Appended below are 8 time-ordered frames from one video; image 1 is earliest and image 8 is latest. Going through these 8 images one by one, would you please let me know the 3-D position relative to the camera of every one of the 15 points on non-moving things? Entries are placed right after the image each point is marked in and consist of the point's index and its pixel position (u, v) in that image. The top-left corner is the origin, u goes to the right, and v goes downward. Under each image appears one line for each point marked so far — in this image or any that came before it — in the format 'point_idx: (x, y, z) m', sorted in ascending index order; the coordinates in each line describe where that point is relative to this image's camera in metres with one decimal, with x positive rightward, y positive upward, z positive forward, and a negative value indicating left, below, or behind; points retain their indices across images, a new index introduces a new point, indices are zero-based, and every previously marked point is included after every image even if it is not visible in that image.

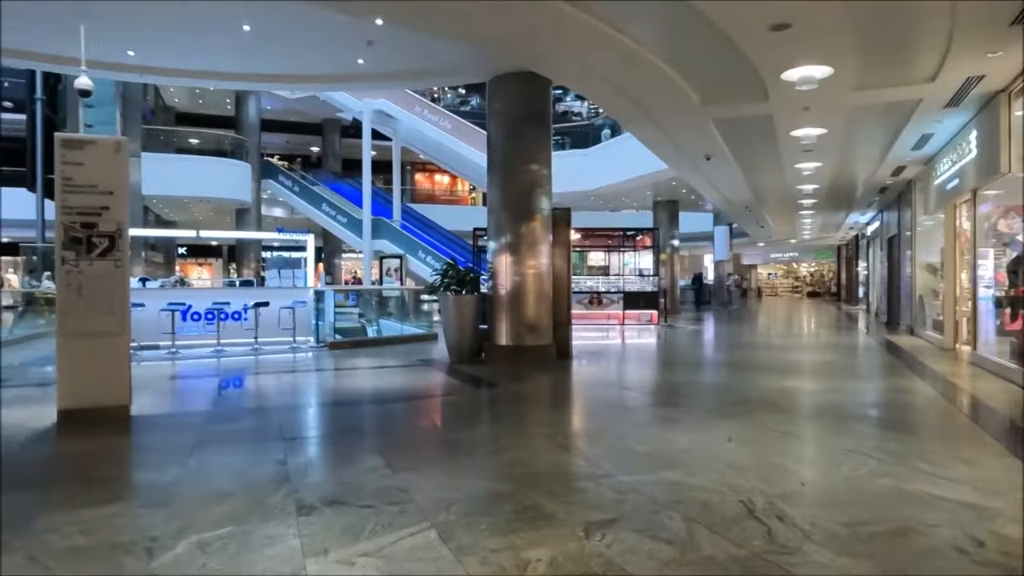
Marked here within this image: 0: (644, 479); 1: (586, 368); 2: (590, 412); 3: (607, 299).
0: (+0.7, -0.9, +3.3) m
1: (+0.9, -1.0, +8.0) m
2: (+0.6, -1.0, +5.3) m
3: (+2.3, -0.3, +16.1) m
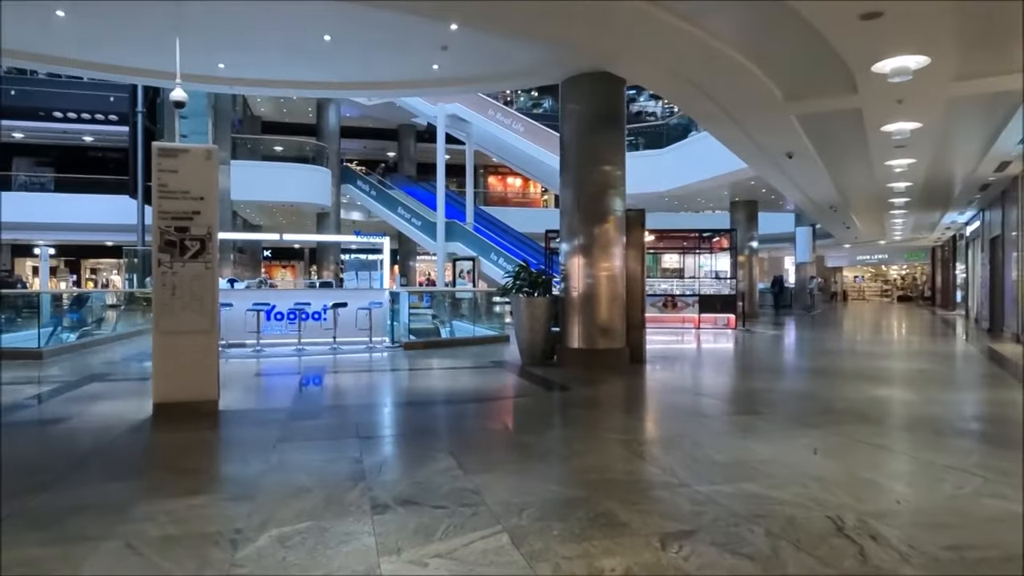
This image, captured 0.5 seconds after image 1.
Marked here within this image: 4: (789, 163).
0: (+1.0, -1.0, +3.2) m
1: (+1.8, -1.0, +7.8) m
2: (+1.2, -1.0, +5.2) m
3: (+4.0, -0.3, +15.8) m
4: (+4.5, +2.0, +10.7) m
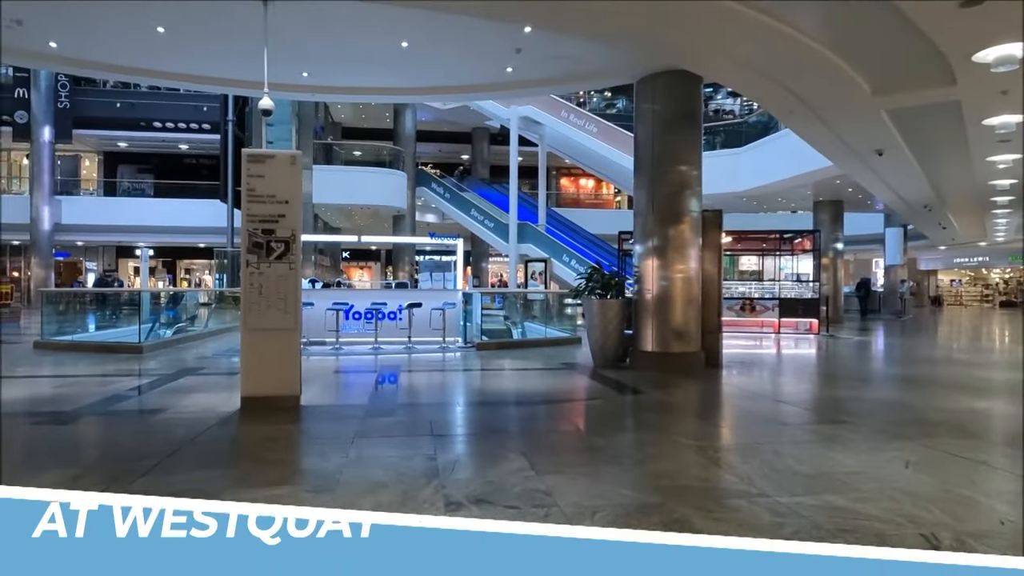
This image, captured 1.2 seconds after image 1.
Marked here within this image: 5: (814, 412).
0: (+1.3, -1.0, +3.0) m
1: (+2.6, -1.0, +7.6) m
2: (+1.8, -1.0, +5.0) m
3: (+5.7, -0.4, +15.2) m
4: (+5.6, +1.9, +10.2) m
5: (+2.6, -1.1, +5.7) m
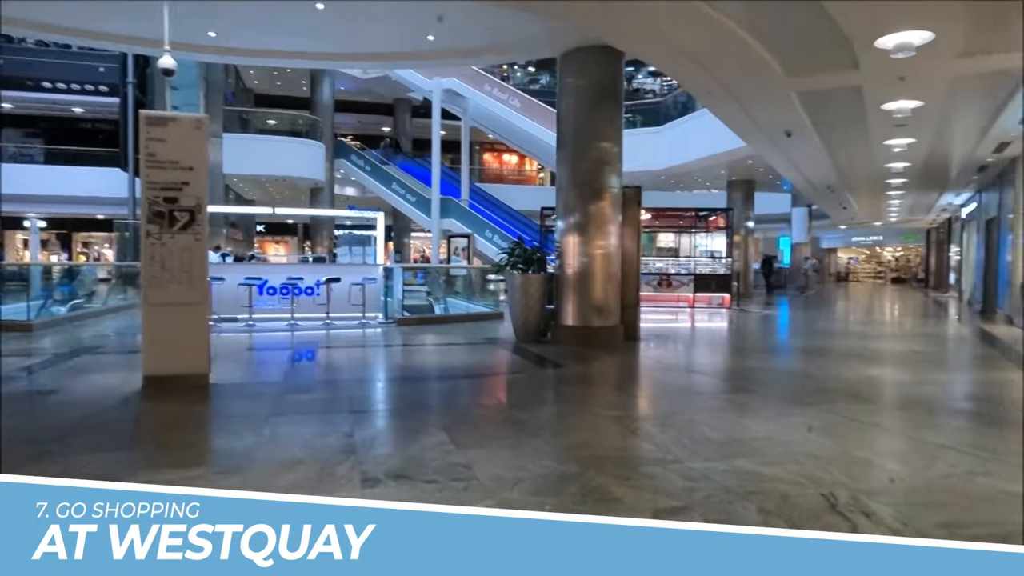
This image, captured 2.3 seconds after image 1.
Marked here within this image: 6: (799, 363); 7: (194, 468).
0: (+1.0, -0.8, +3.2) m
1: (+1.7, -0.7, +7.8) m
2: (+1.2, -0.8, +5.2) m
3: (+3.9, +0.2, +15.7) m
4: (+4.4, +2.3, +10.6) m
5: (+1.9, -0.8, +5.9) m
6: (+3.0, -0.8, +7.0) m
7: (-1.6, -0.9, +3.4) m
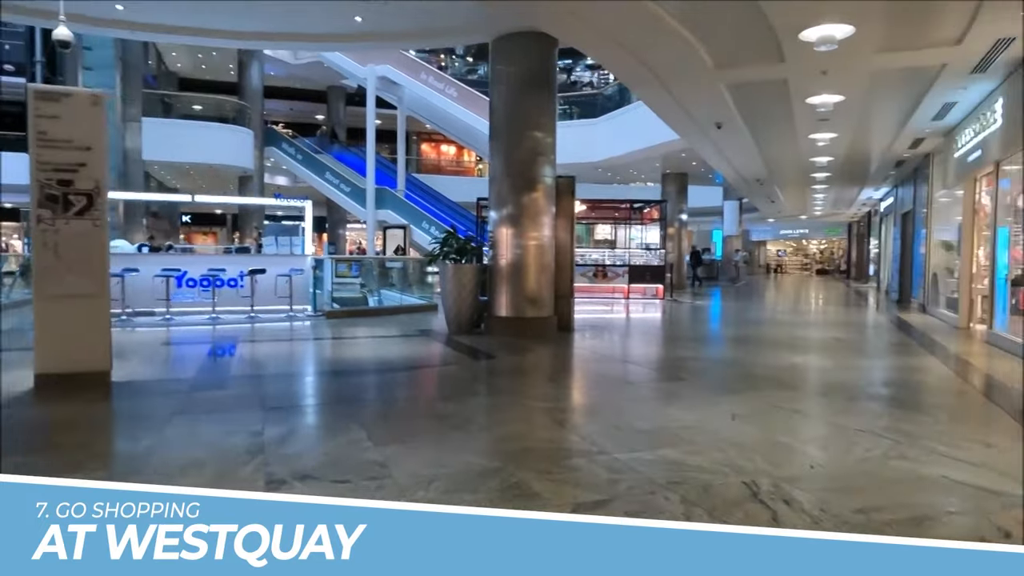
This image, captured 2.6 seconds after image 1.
0: (+0.6, -0.8, +3.1) m
1: (+0.9, -0.6, +7.8) m
2: (+0.6, -0.8, +5.1) m
3: (+2.4, +0.4, +15.9) m
4: (+3.3, +2.5, +10.8) m
5: (+1.3, -0.7, +5.9) m
6: (+2.3, -0.7, +7.1) m
7: (-2.0, -0.9, +3.1) m
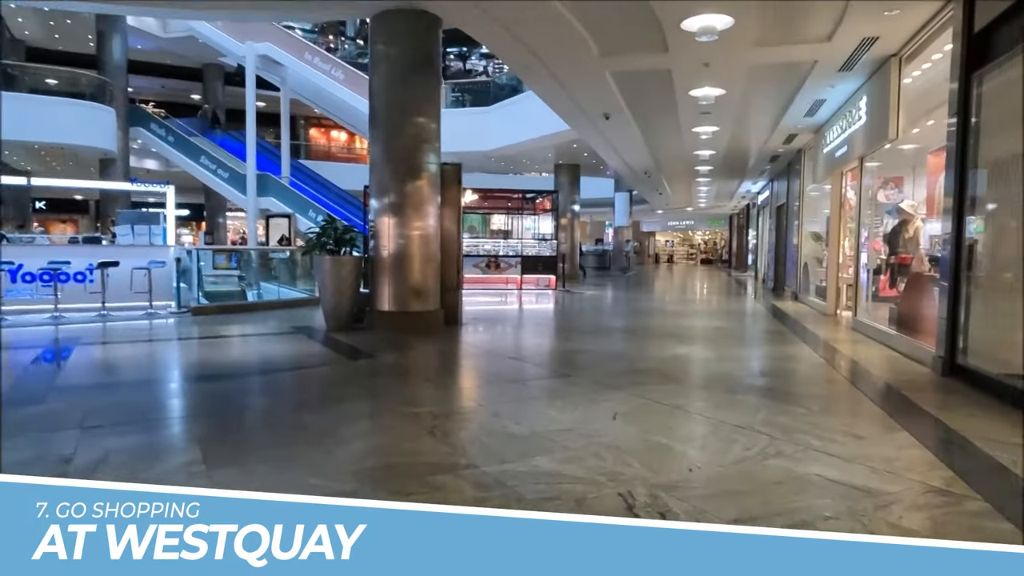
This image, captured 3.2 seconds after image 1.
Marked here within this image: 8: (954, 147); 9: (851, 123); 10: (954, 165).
0: (0.0, -0.8, +2.8) m
1: (-0.4, -0.5, +7.5) m
2: (-0.3, -0.7, +4.8) m
3: (-0.1, +0.6, +15.7) m
4: (+1.5, +2.6, +10.8) m
5: (+0.2, -0.7, +5.7) m
6: (+1.1, -0.6, +7.1) m
7: (-2.6, -0.9, +2.4) m
8: (+3.4, +1.1, +5.1) m
9: (+4.2, +2.0, +8.2) m
10: (+3.4, +0.9, +5.1) m
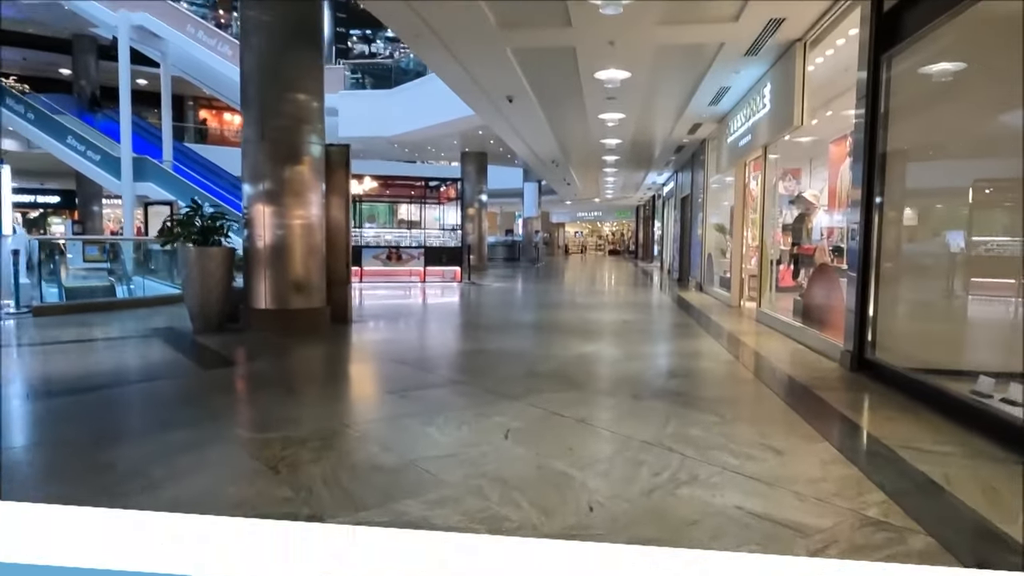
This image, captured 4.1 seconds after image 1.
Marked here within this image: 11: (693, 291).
0: (-0.5, -0.8, +2.2) m
1: (-1.5, -0.5, +6.8) m
2: (-1.0, -0.7, +4.2) m
3: (-2.3, +0.8, +15.0) m
4: (0.0, +2.8, +10.3) m
5: (-0.6, -0.6, +5.1) m
6: (+0.1, -0.5, +6.6) m
7: (-3.0, -0.9, +1.5) m
8: (+2.6, +1.1, +4.9) m
9: (+2.9, +2.1, +8.0) m
10: (+2.6, +1.0, +4.9) m
11: (+3.6, -0.1, +13.1) m
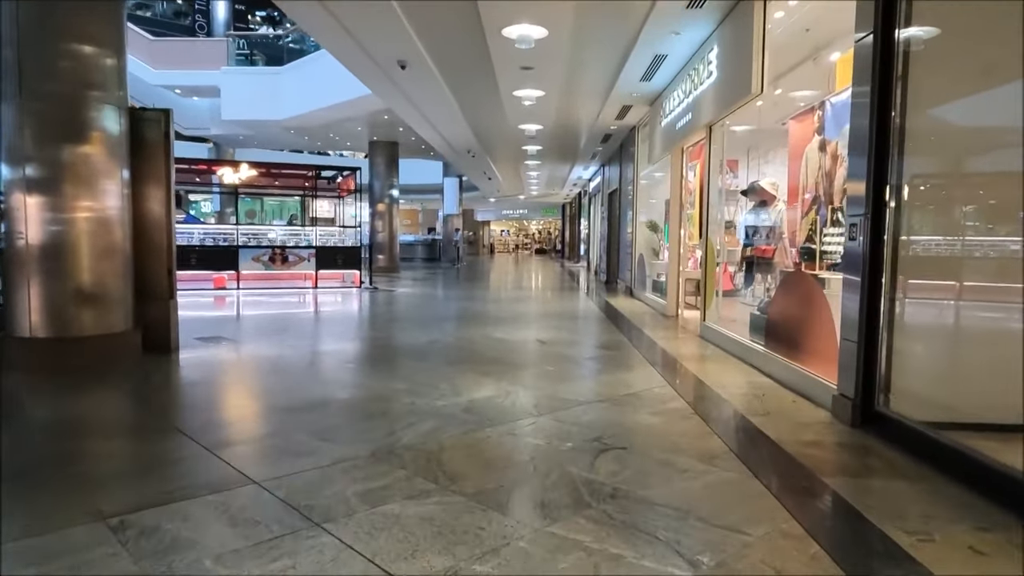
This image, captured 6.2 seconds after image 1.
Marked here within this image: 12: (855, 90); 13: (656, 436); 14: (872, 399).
0: (-0.9, -0.9, +0.5) m
1: (-2.4, -0.6, +4.9) m
2: (-1.7, -0.8, +2.4) m
3: (-4.1, +0.6, +13.0) m
4: (-1.3, +2.6, +8.6) m
5: (-1.4, -0.8, +3.4) m
6: (-0.8, -0.6, +4.9) m
7: (-3.3, -1.0, -0.5) m
8: (+1.8, +1.0, +3.5) m
9: (+1.9, +2.0, +6.6) m
10: (+1.8, +0.9, +3.5) m
11: (+1.9, -0.1, +11.7) m
12: (+1.8, +1.2, +3.6) m
13: (+0.7, -0.7, +3.1) m
14: (+1.9, -0.6, +3.5) m
